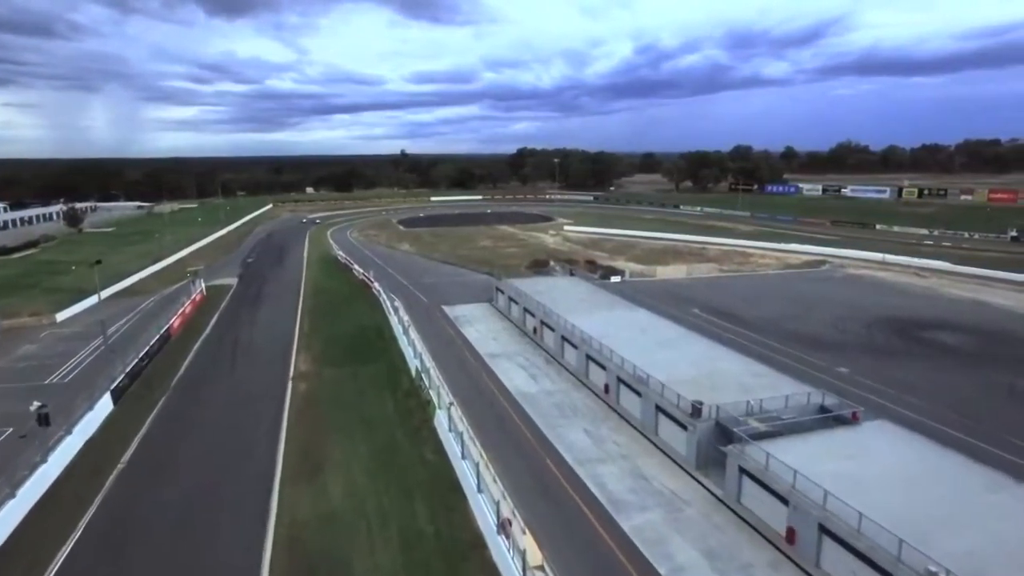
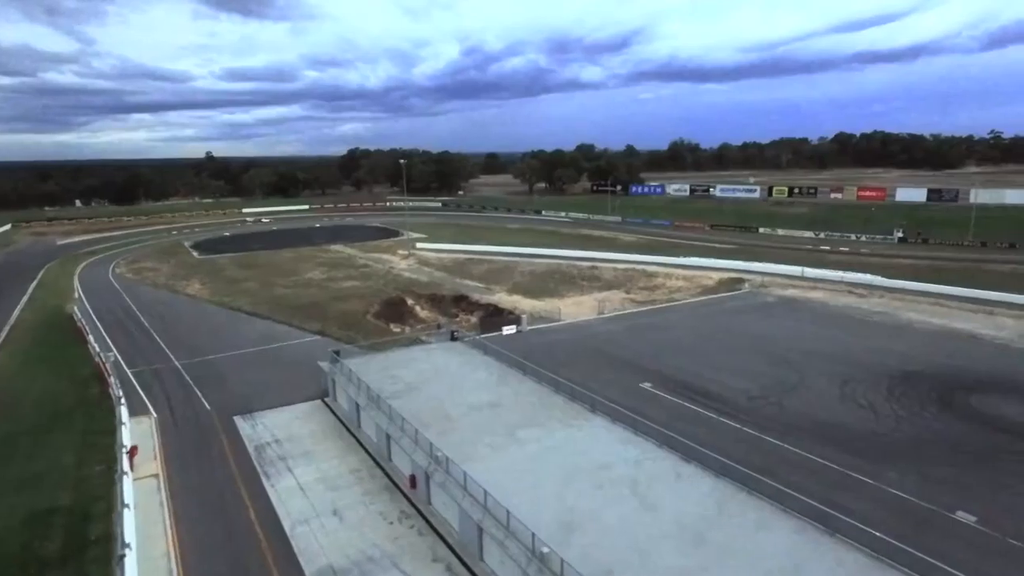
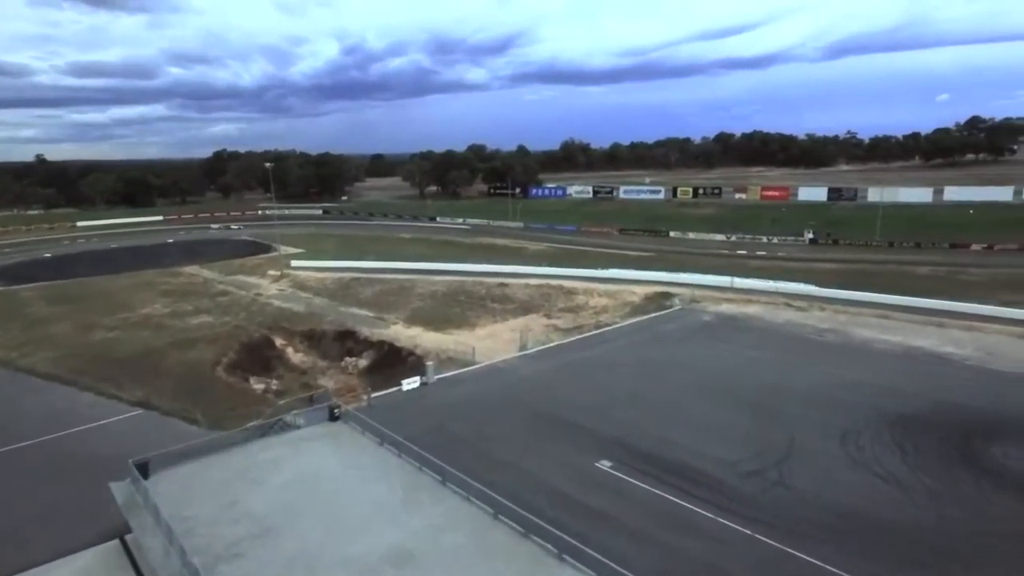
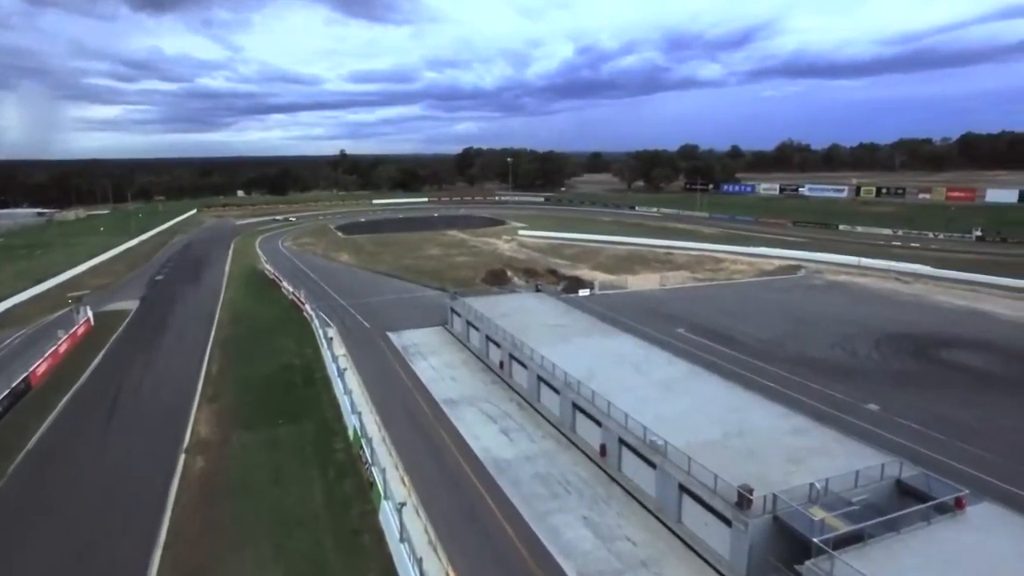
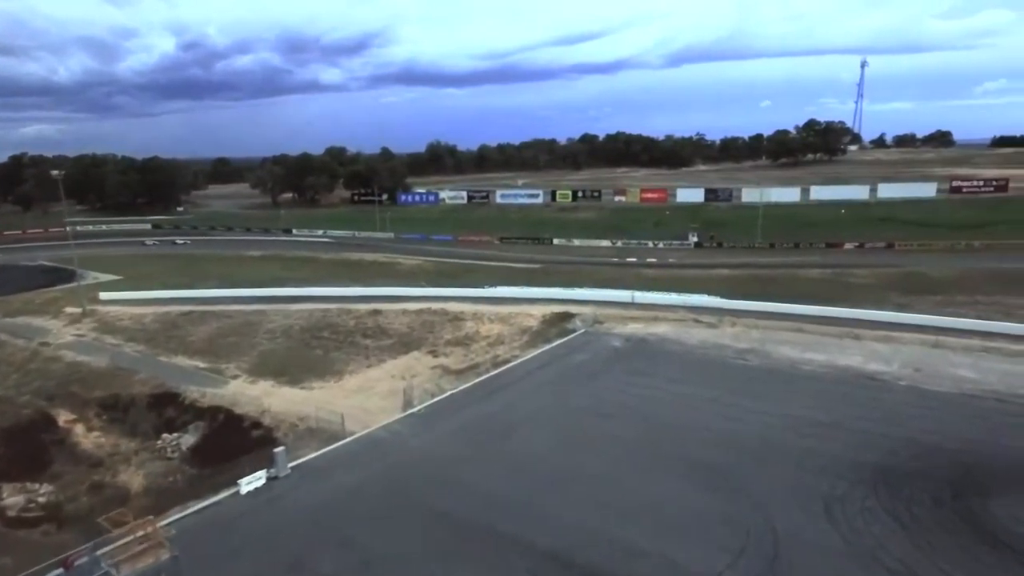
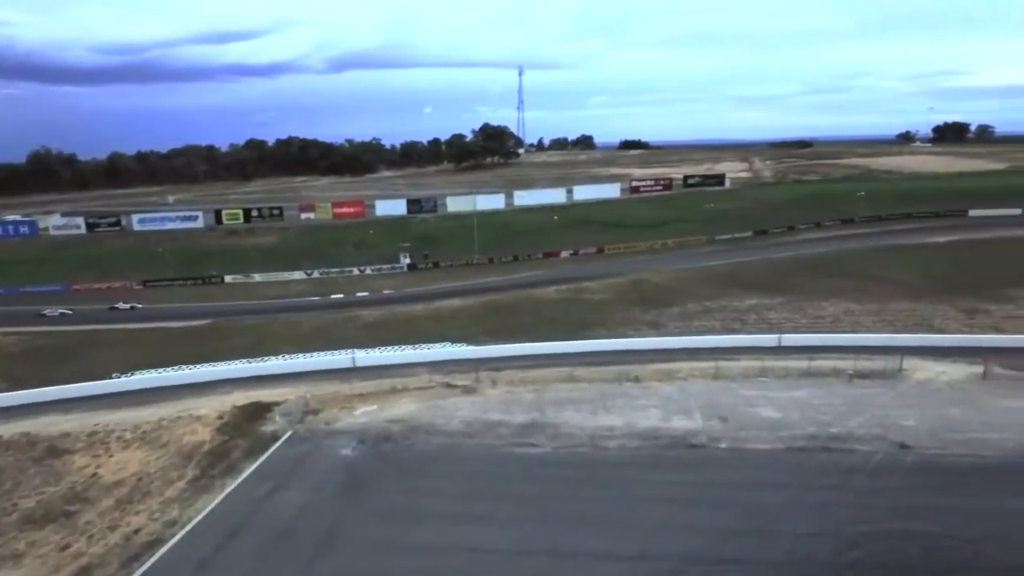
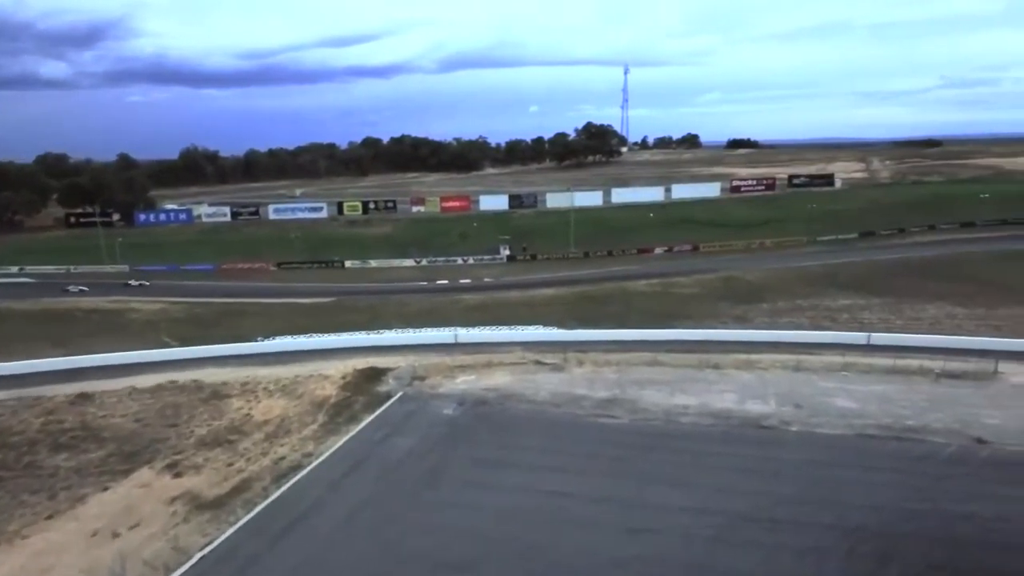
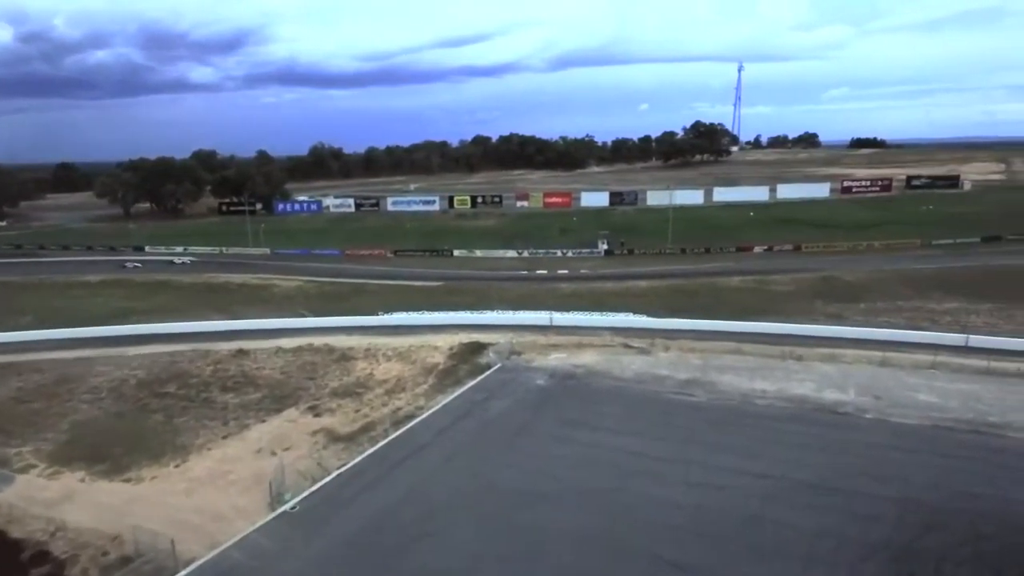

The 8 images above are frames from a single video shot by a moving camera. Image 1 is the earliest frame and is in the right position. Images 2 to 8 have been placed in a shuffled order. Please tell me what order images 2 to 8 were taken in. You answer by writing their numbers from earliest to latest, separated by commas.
4, 2, 3, 5, 8, 7, 6
